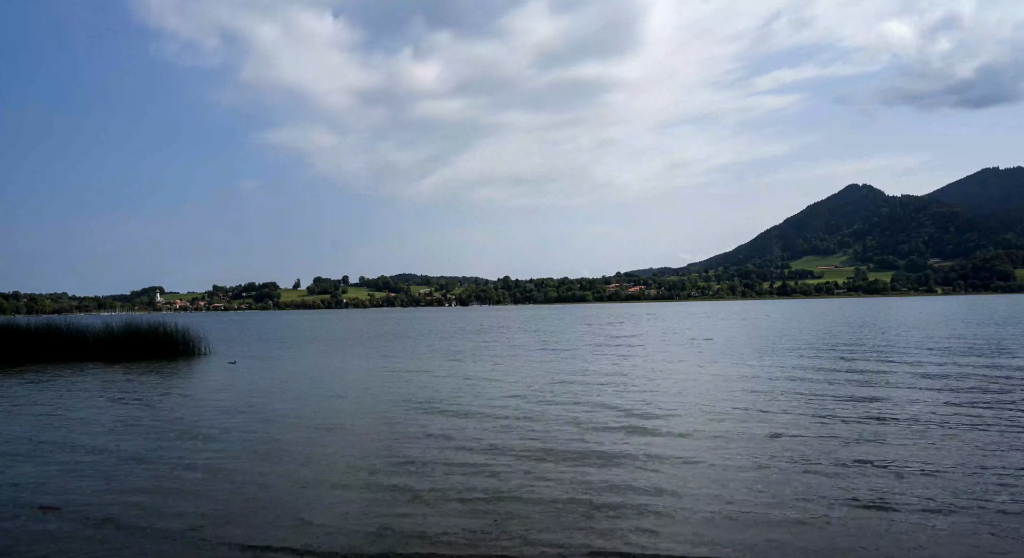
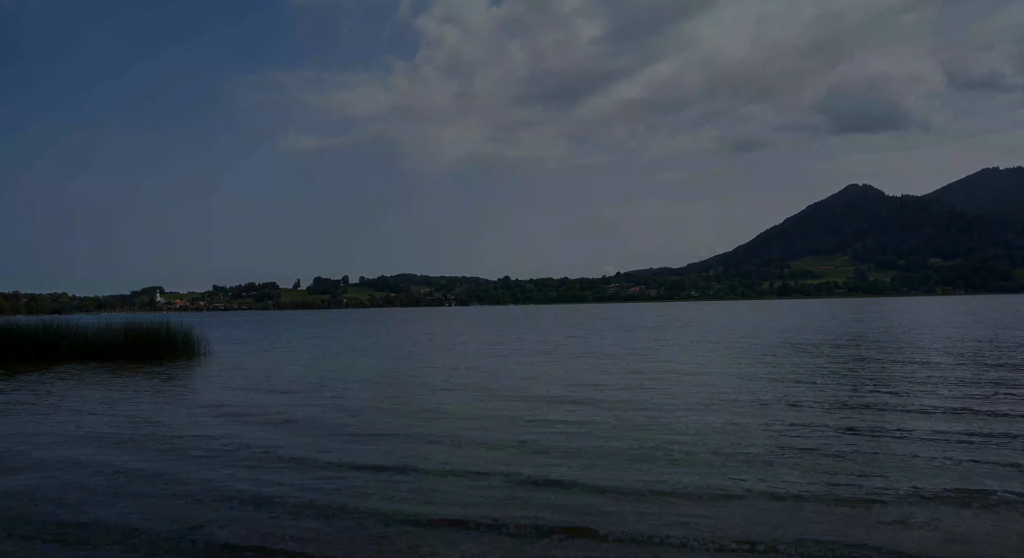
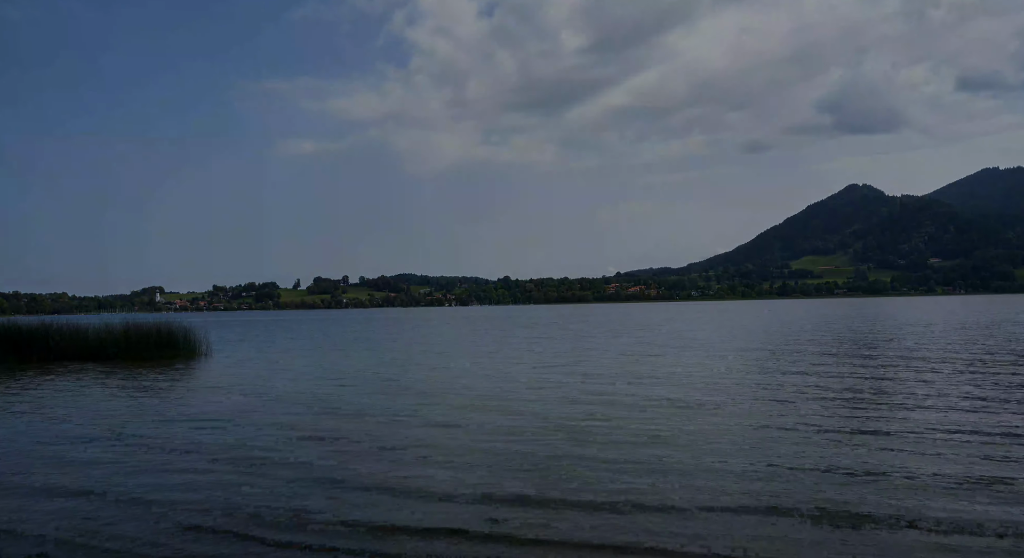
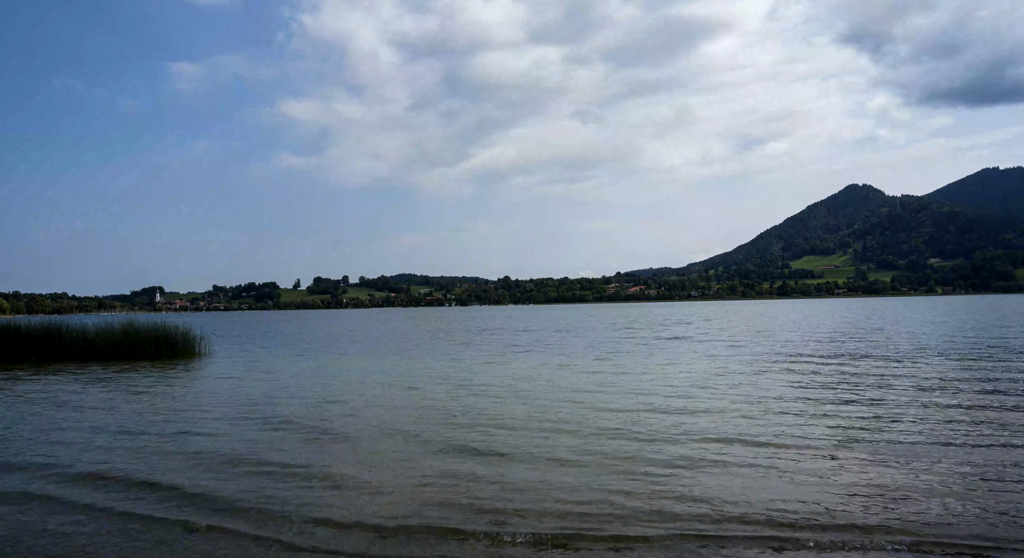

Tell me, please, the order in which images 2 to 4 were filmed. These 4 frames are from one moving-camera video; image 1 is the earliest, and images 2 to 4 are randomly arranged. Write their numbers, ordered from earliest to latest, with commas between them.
4, 3, 2
